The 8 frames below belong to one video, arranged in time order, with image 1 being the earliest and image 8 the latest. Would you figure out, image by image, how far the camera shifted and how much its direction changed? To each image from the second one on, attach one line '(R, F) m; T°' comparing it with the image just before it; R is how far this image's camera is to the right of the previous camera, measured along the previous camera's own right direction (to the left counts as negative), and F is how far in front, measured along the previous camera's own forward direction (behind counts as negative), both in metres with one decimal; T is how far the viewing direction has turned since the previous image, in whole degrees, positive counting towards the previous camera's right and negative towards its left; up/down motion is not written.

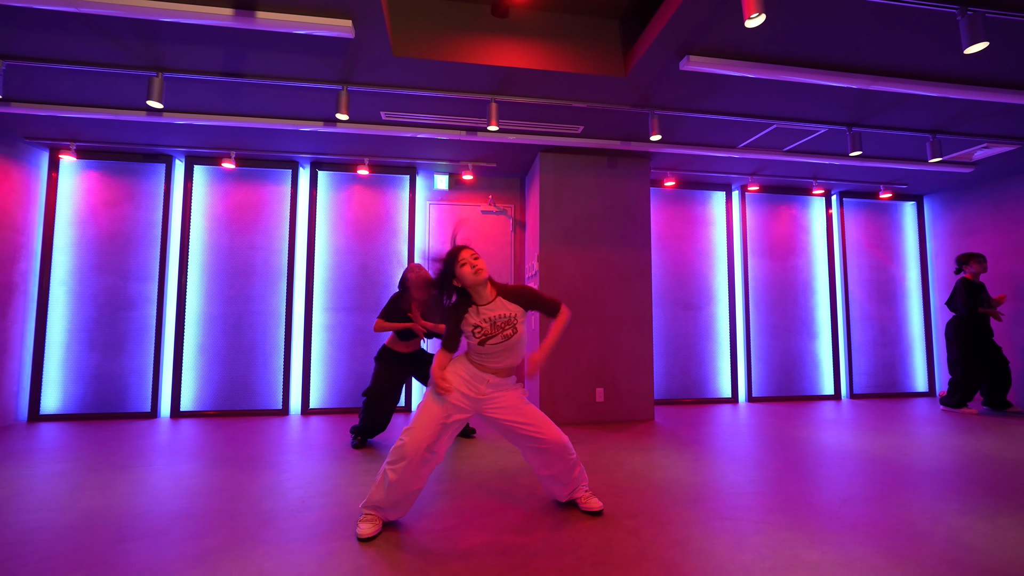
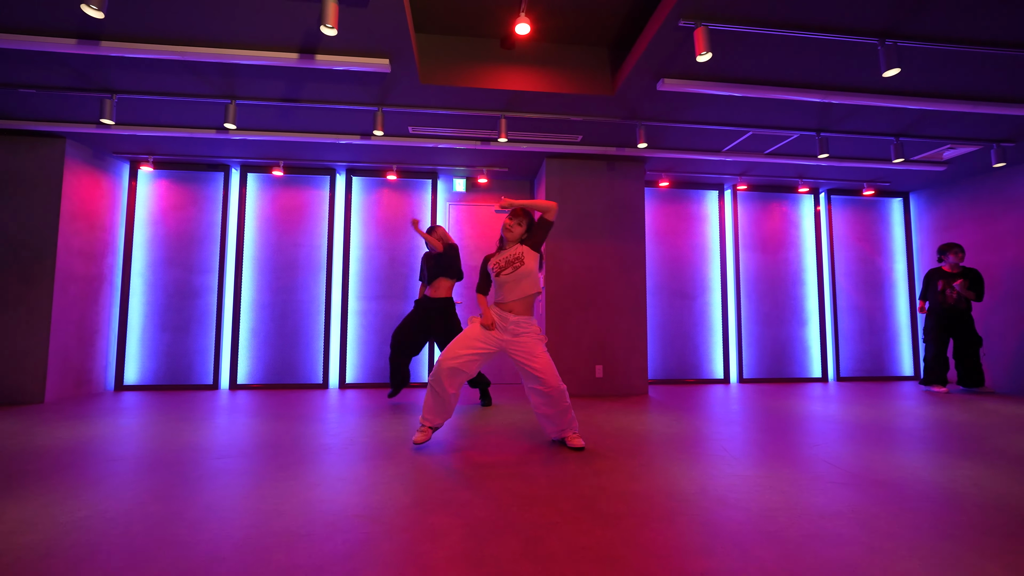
(+0.1, -0.6) m; -2°
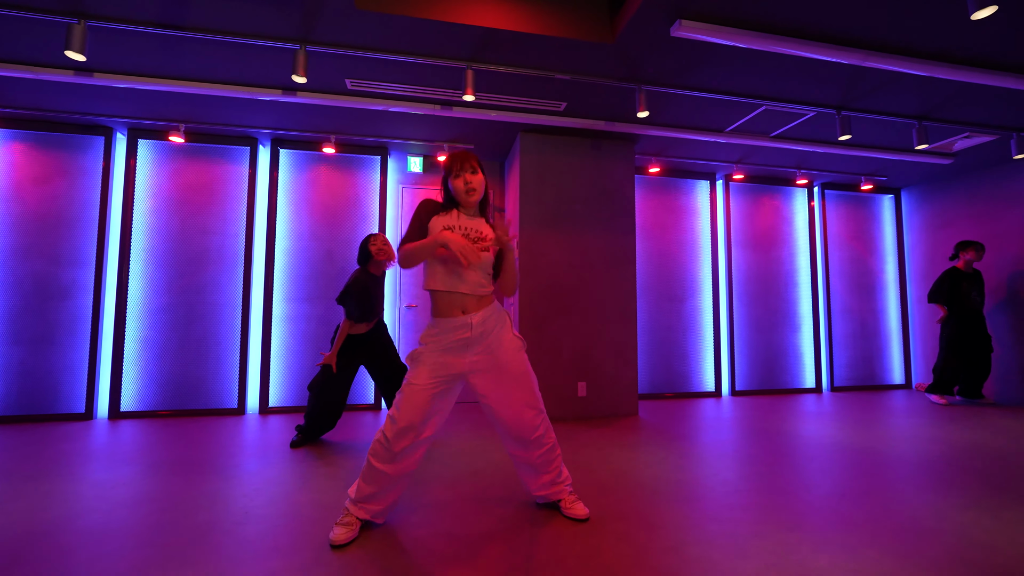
(0.0, +0.9) m; +5°
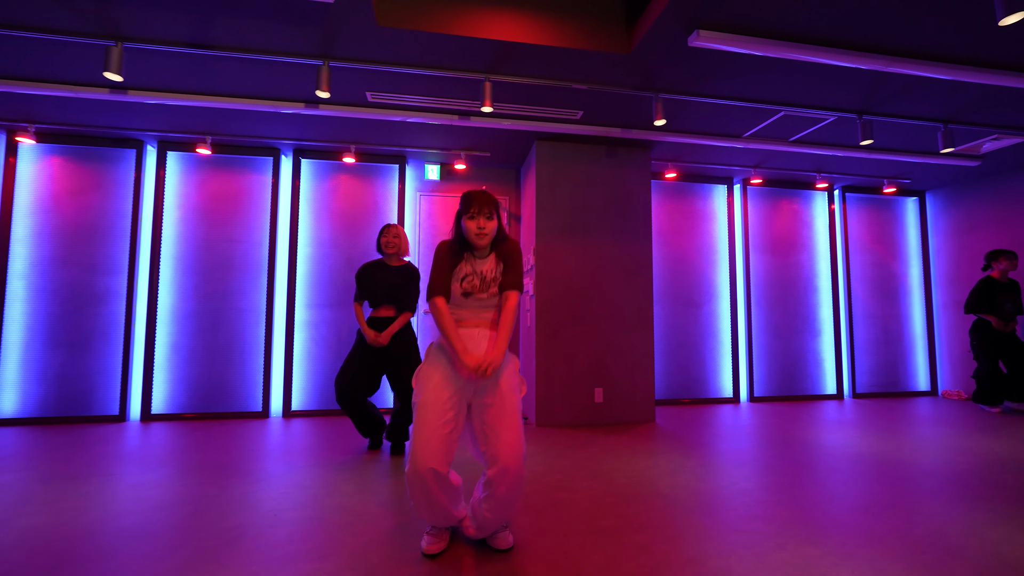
(0.0, 0.0) m; -2°
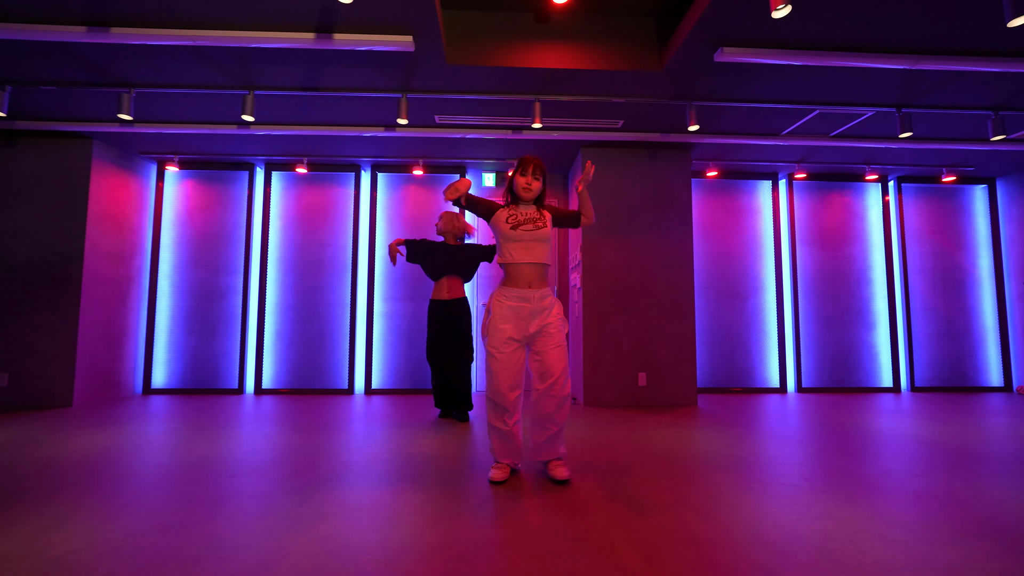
(0.0, -0.5) m; -7°
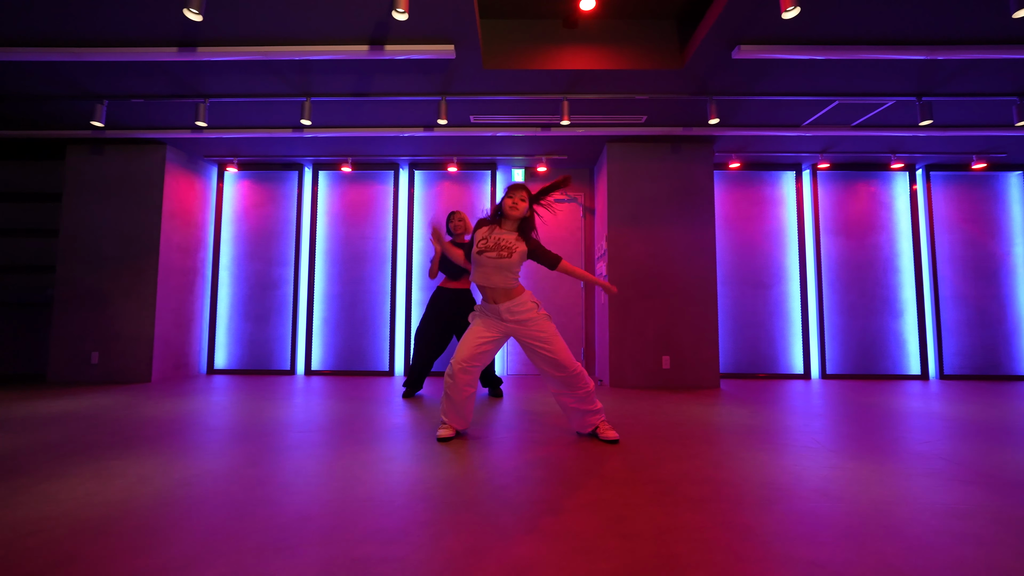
(-0.1, -0.3) m; -3°
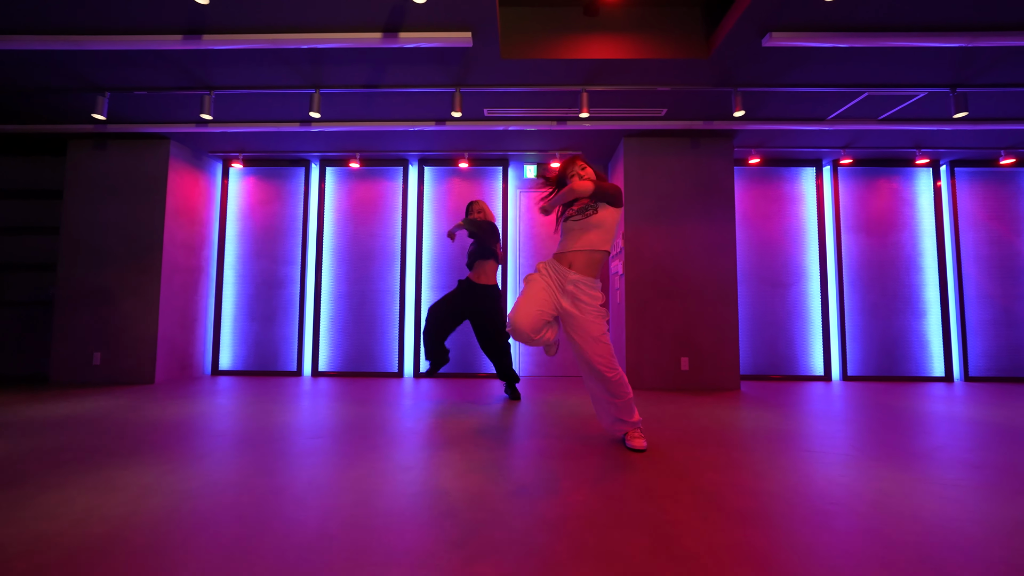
(-0.1, +0.1) m; 0°
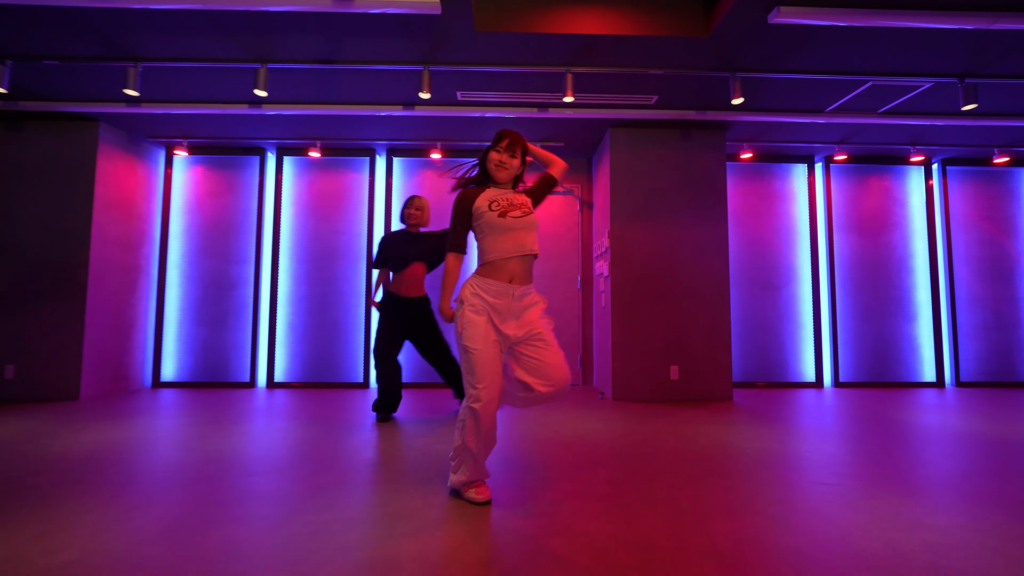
(0.0, +0.4) m; +3°
